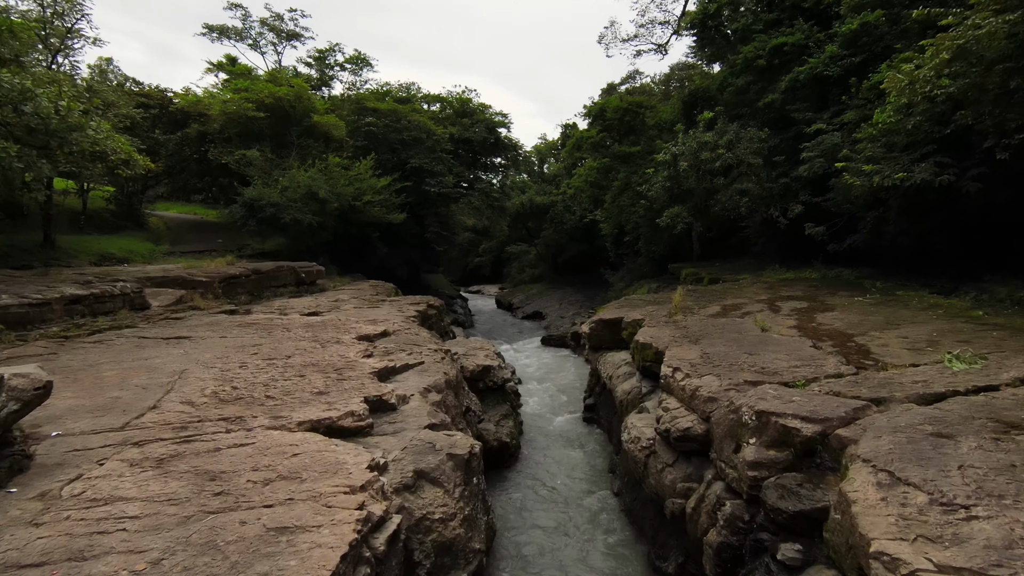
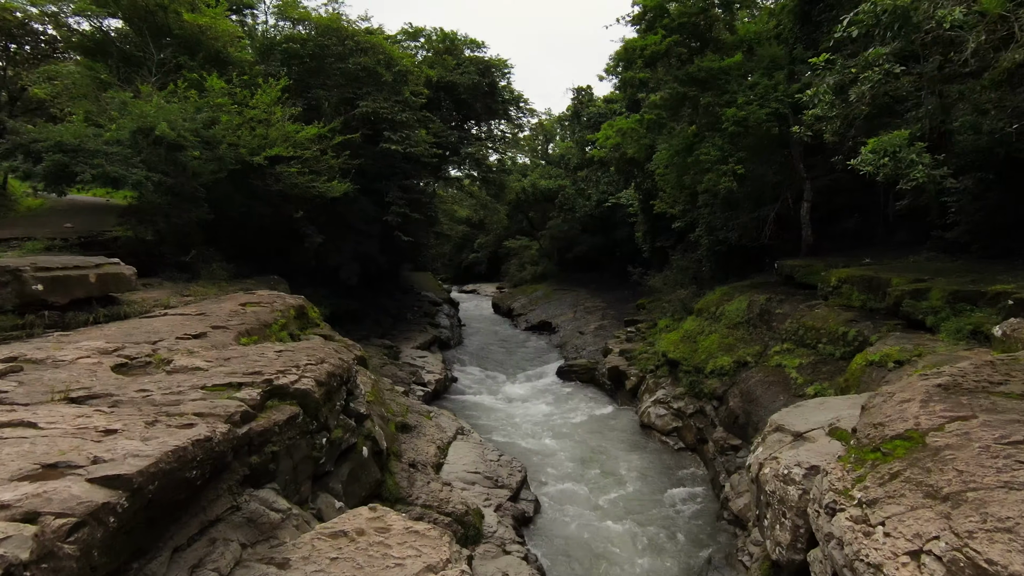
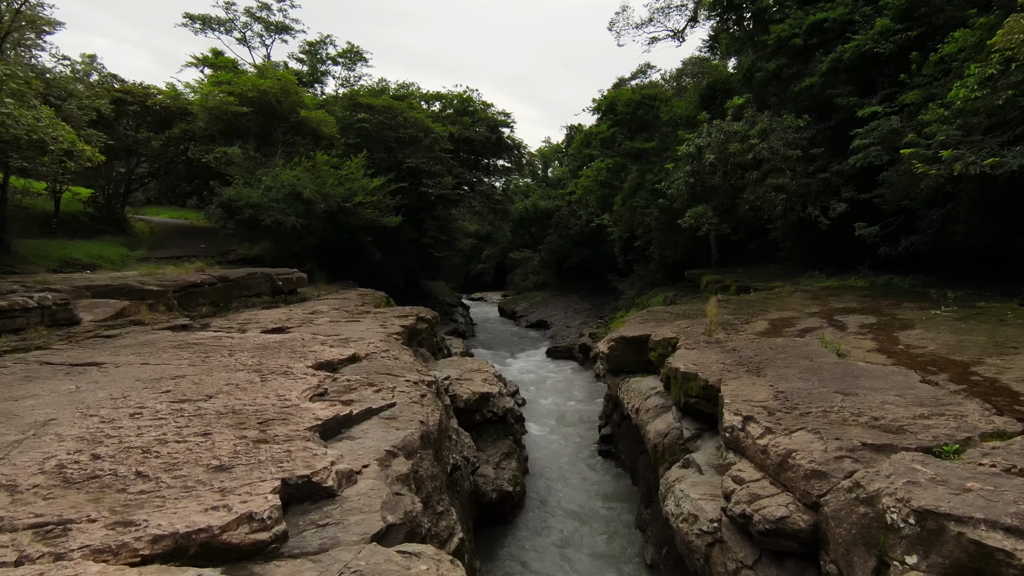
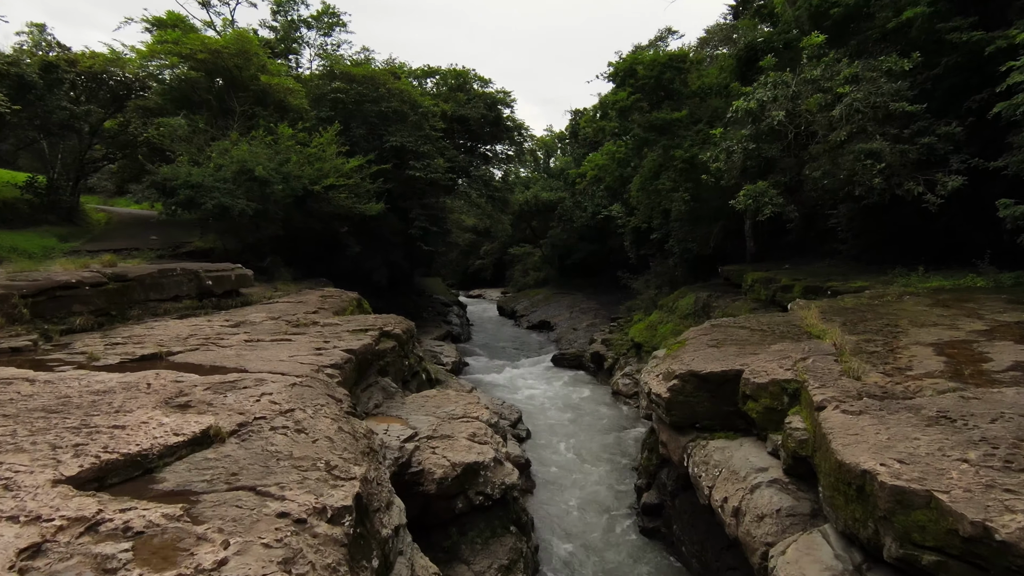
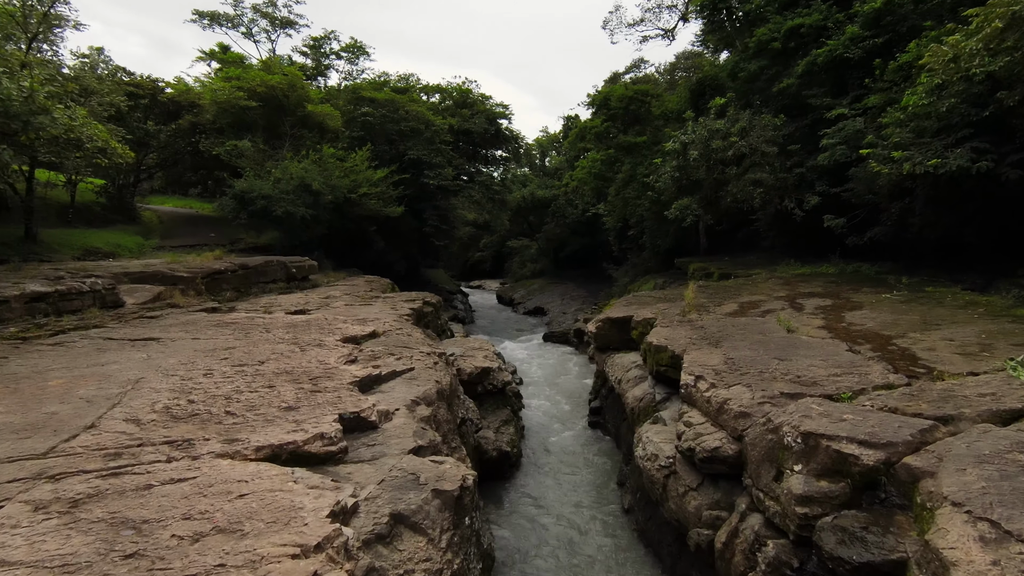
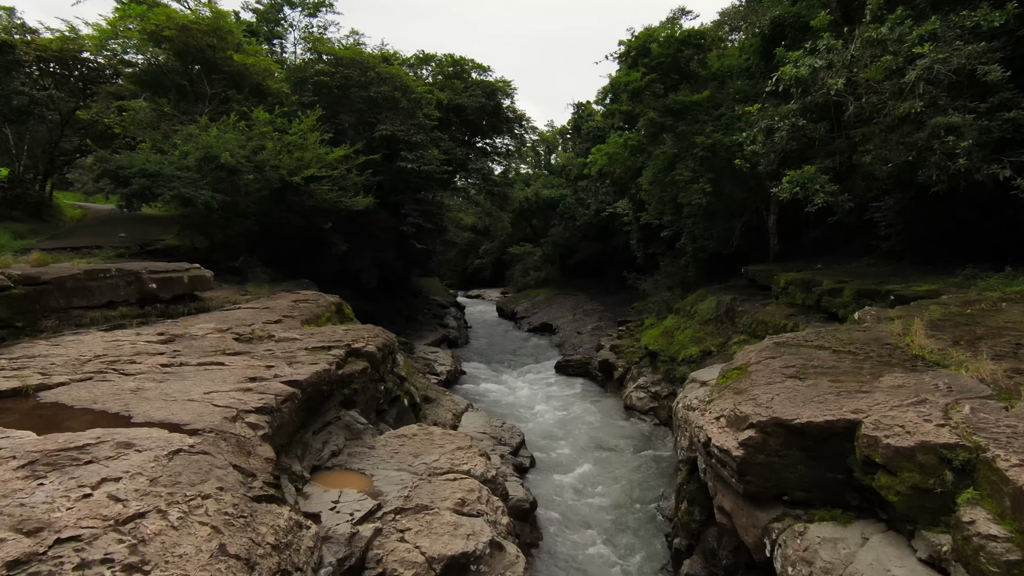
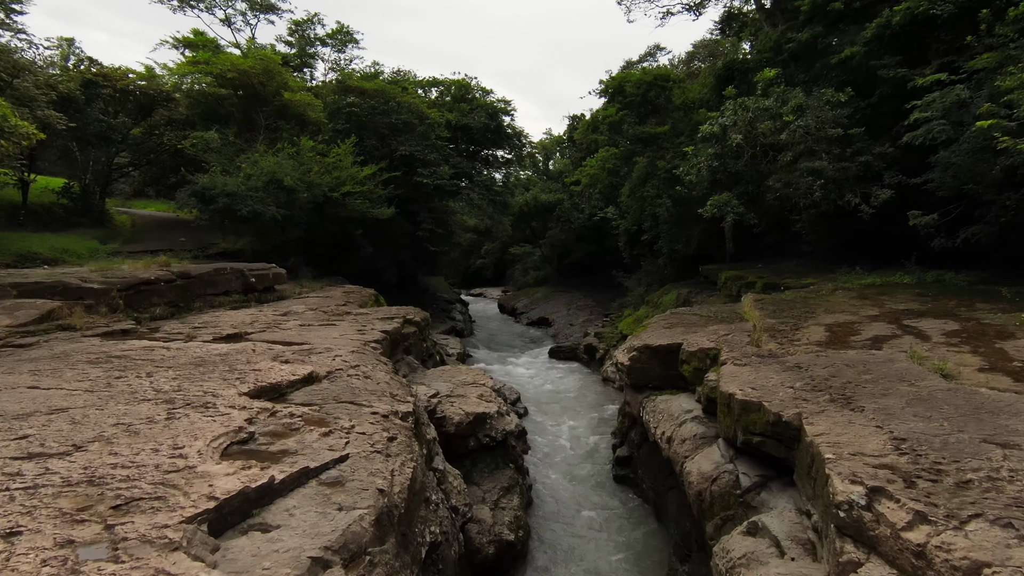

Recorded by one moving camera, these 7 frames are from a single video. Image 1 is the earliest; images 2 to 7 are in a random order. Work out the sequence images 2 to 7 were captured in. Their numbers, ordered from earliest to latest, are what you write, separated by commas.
5, 3, 7, 4, 6, 2
